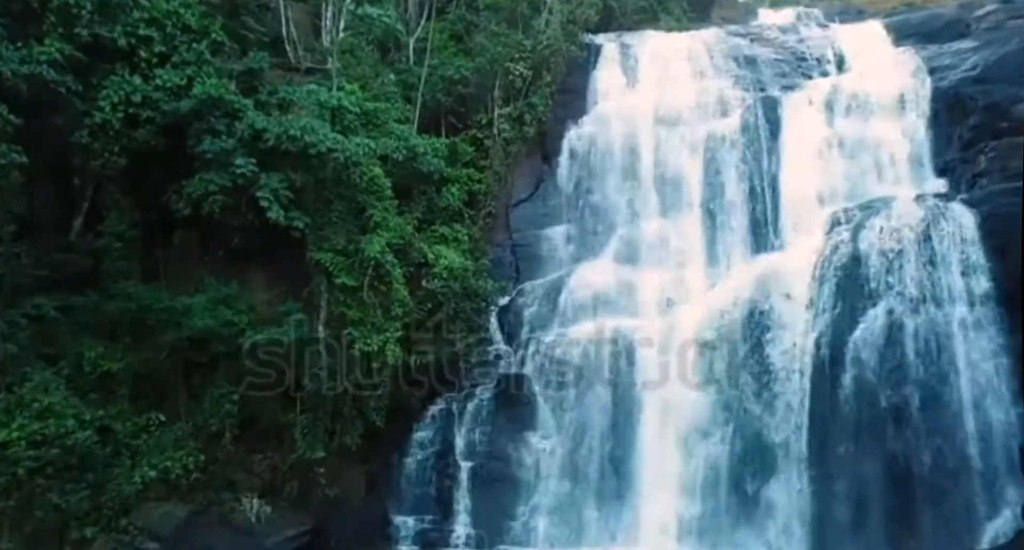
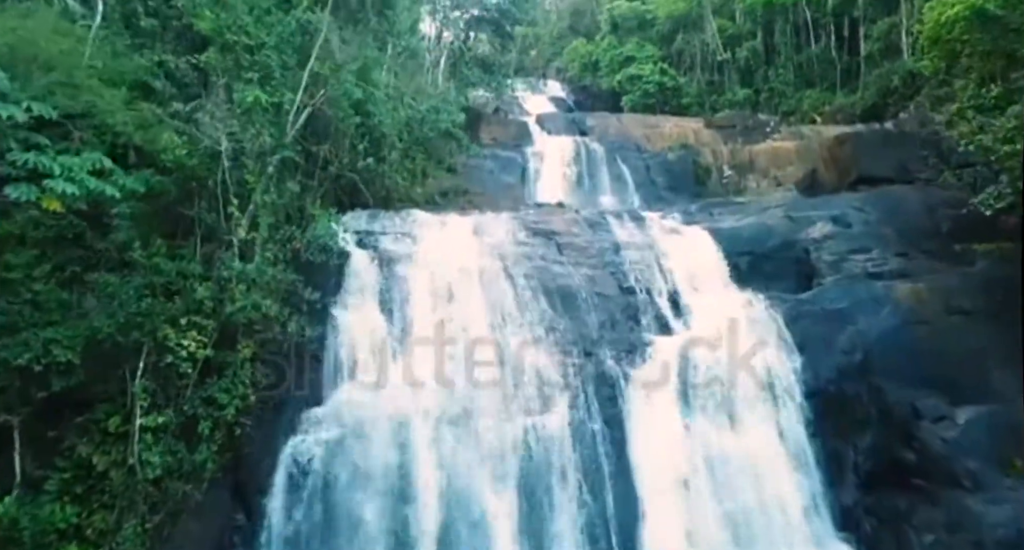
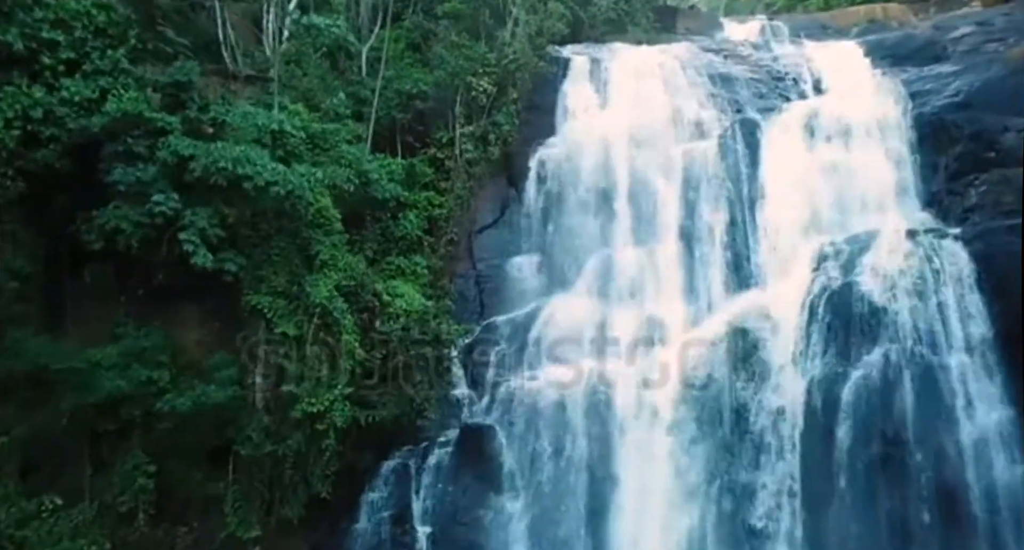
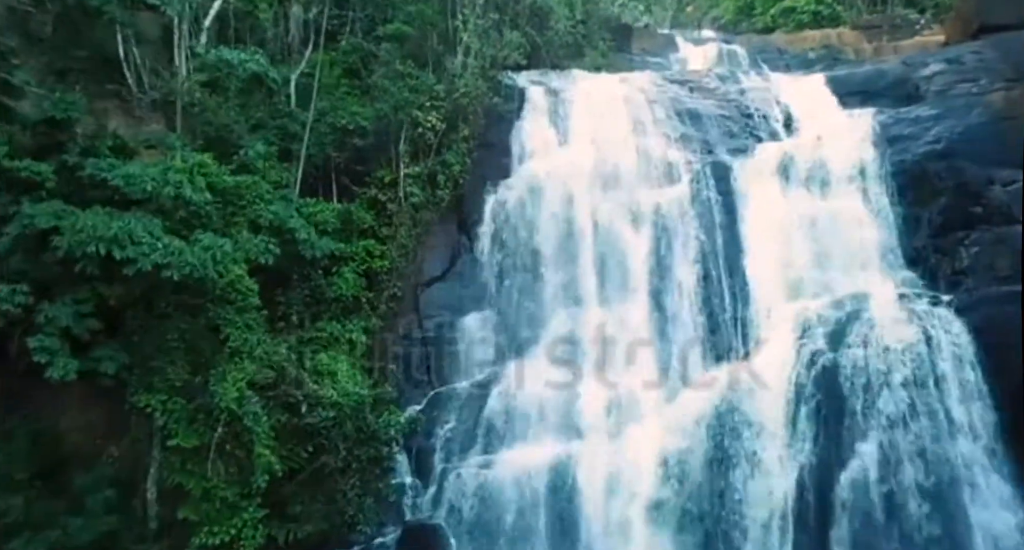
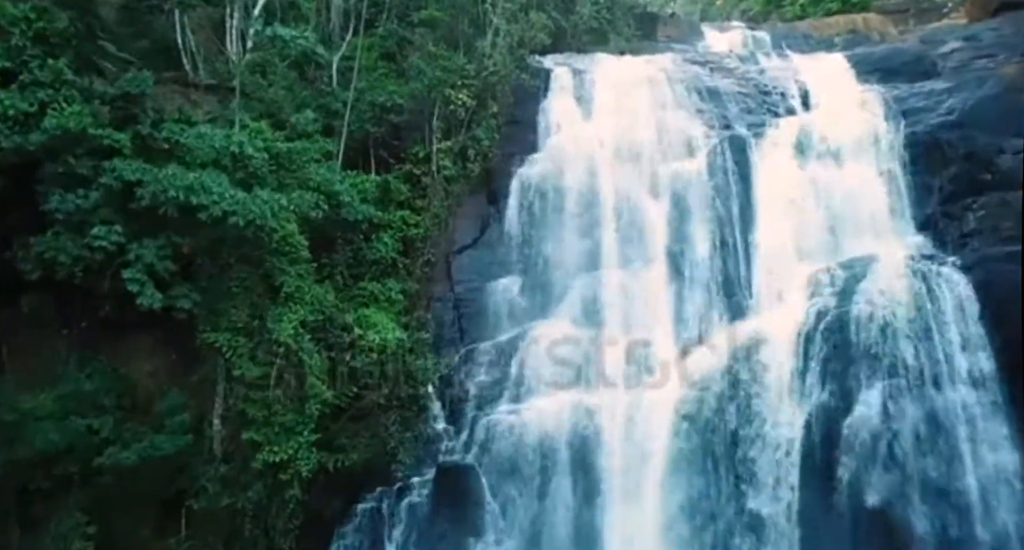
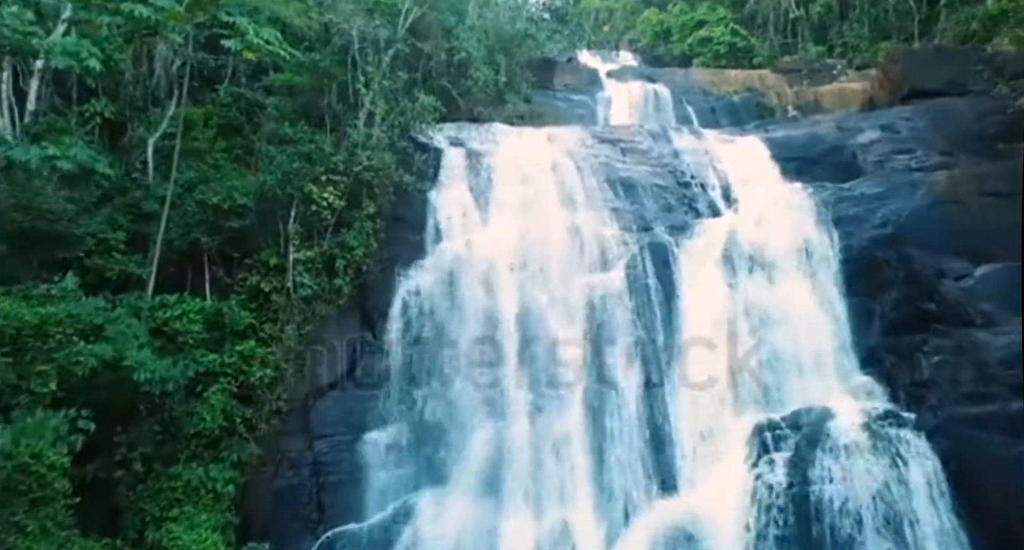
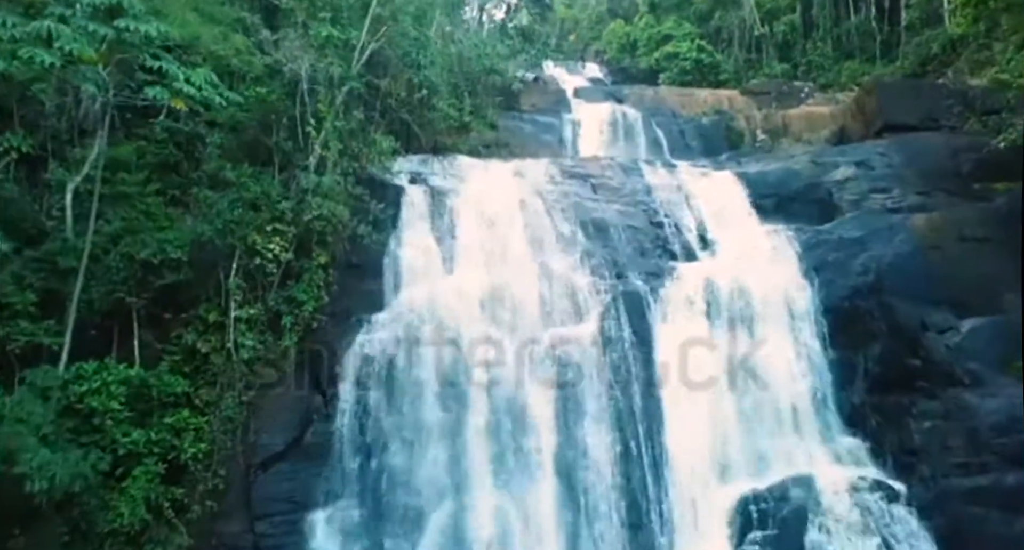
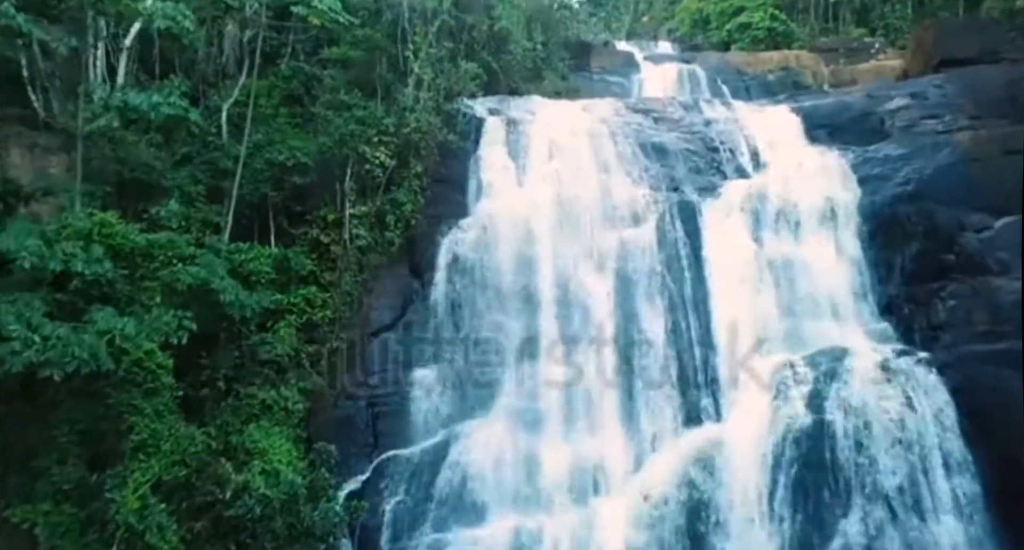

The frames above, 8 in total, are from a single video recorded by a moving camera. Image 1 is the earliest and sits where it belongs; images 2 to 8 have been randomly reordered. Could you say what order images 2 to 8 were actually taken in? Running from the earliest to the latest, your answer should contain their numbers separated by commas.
3, 5, 4, 8, 6, 7, 2
